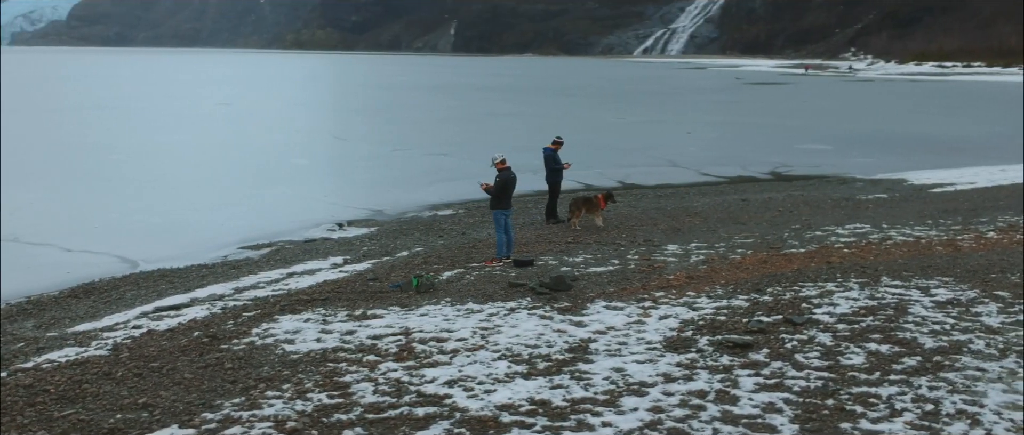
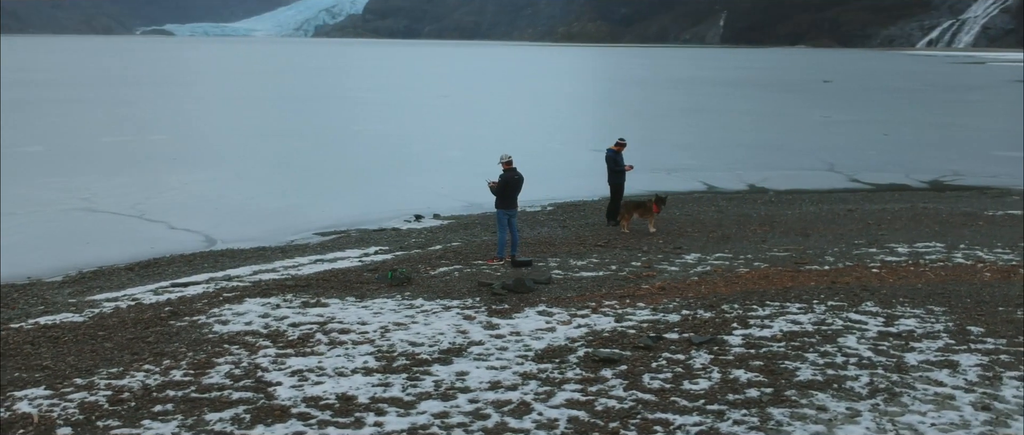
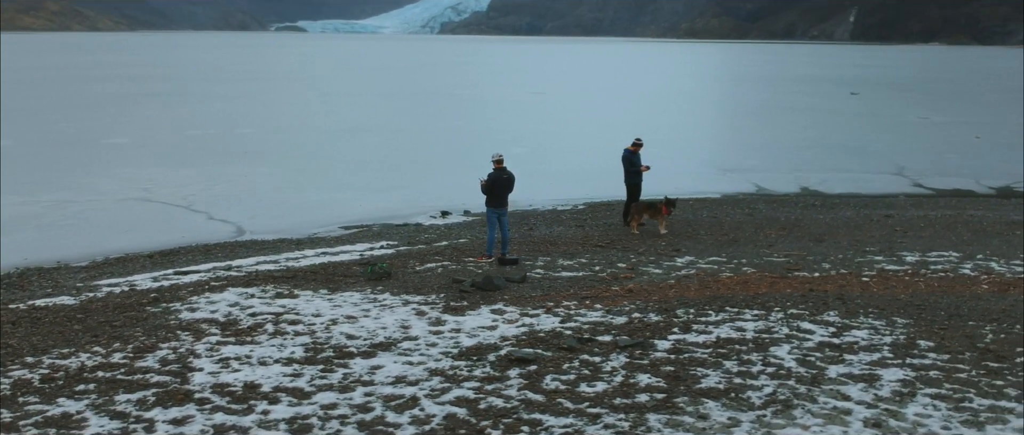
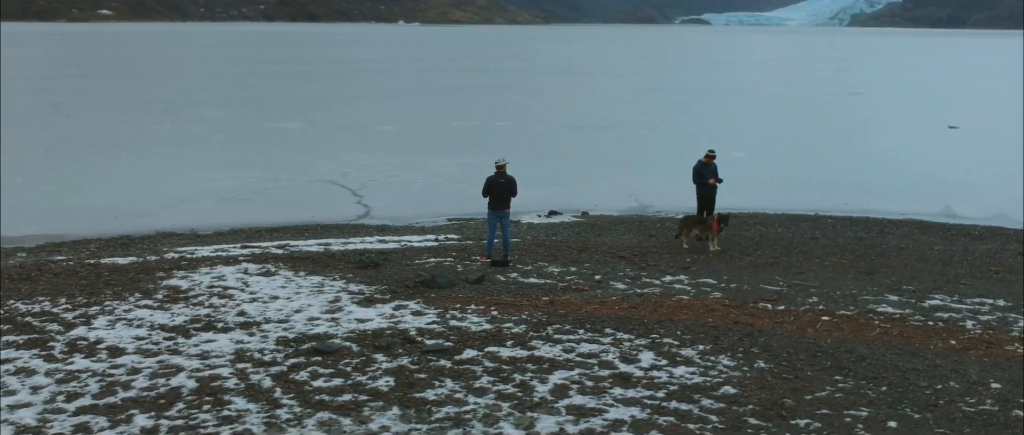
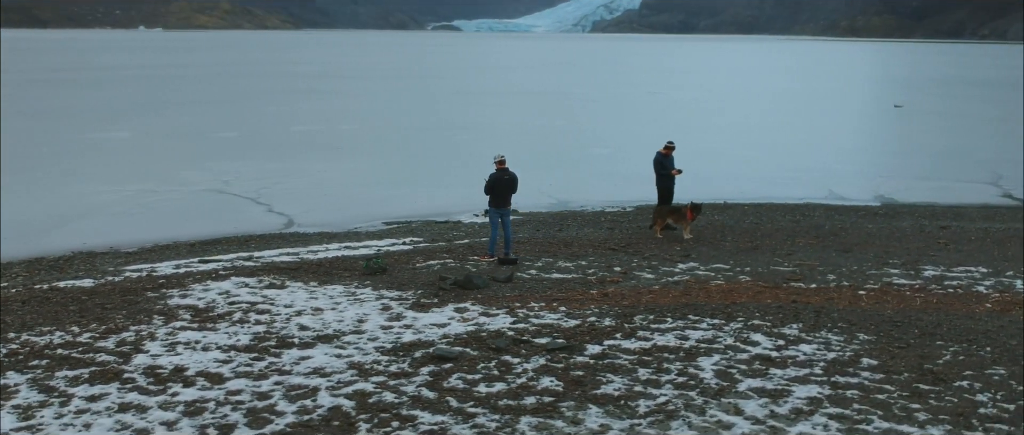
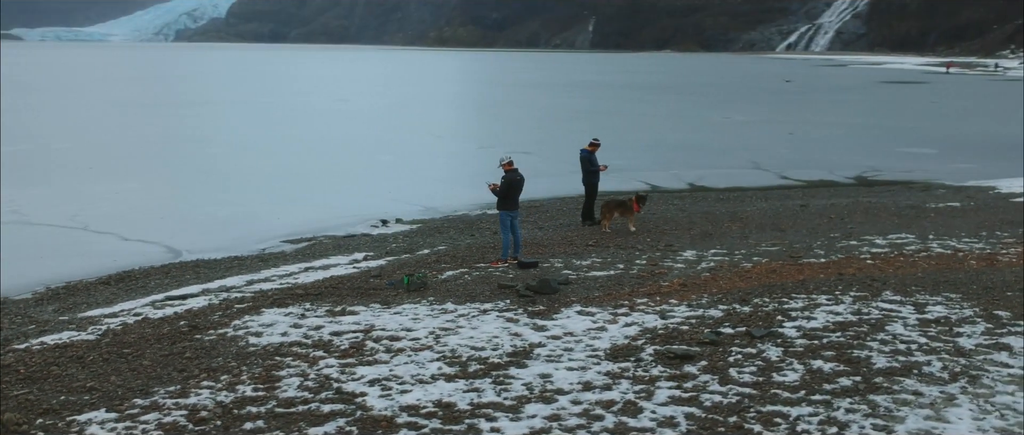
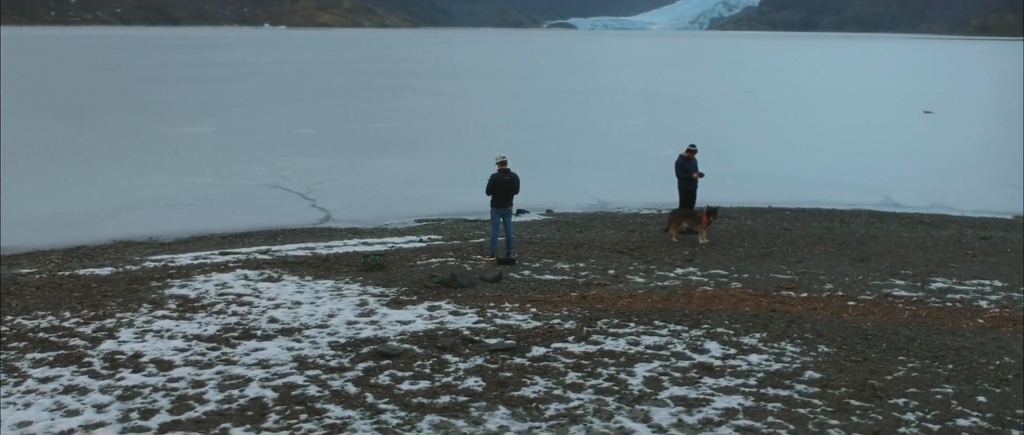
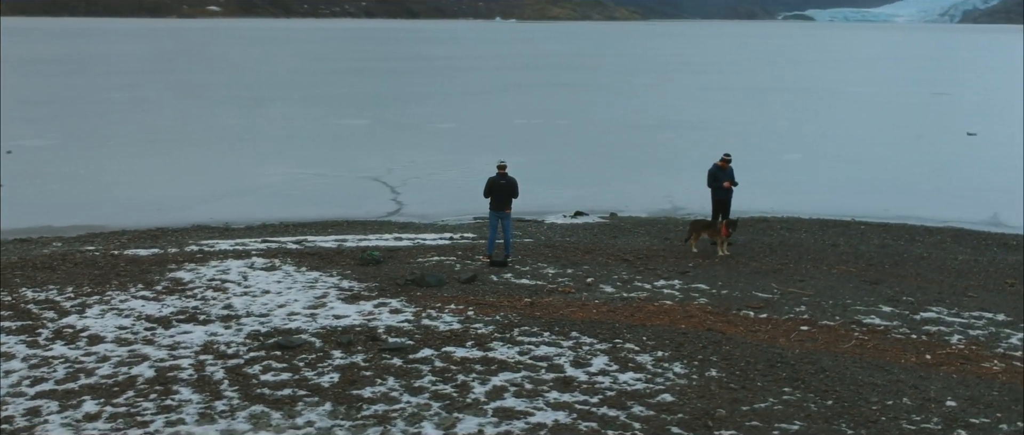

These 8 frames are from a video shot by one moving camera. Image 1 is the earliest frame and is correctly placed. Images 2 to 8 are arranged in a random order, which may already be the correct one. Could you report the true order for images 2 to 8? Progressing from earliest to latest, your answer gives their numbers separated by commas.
6, 2, 3, 5, 7, 4, 8
